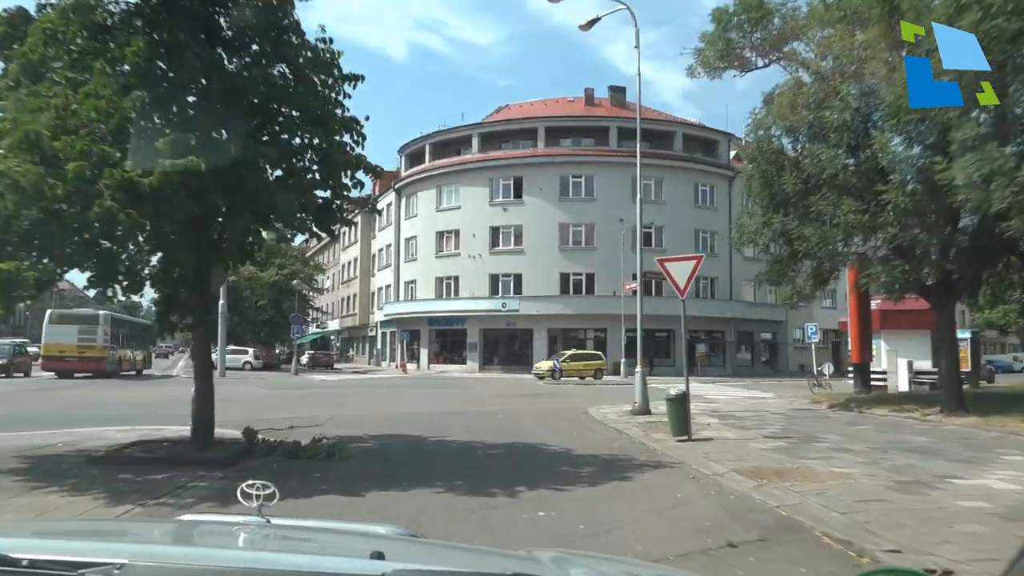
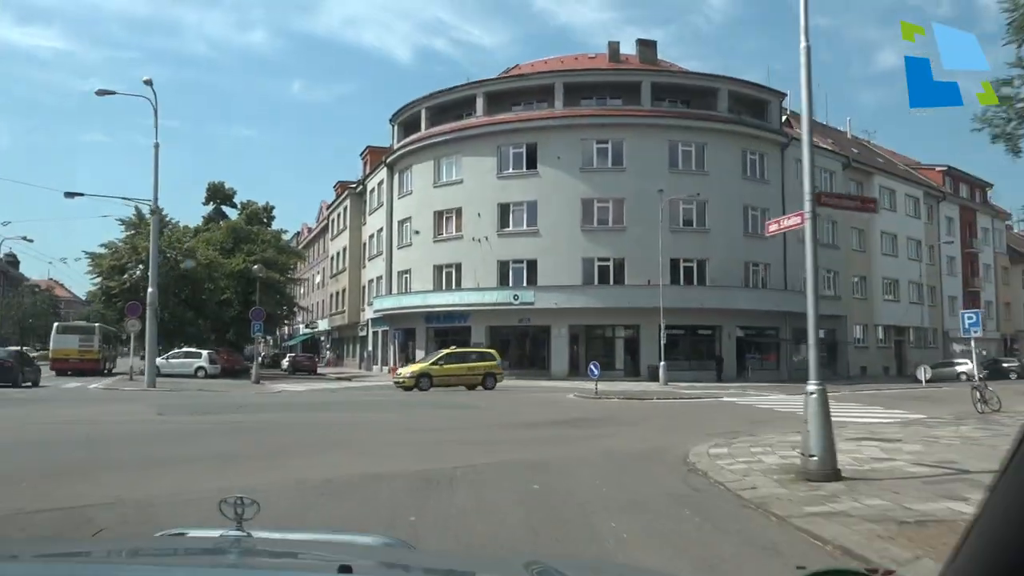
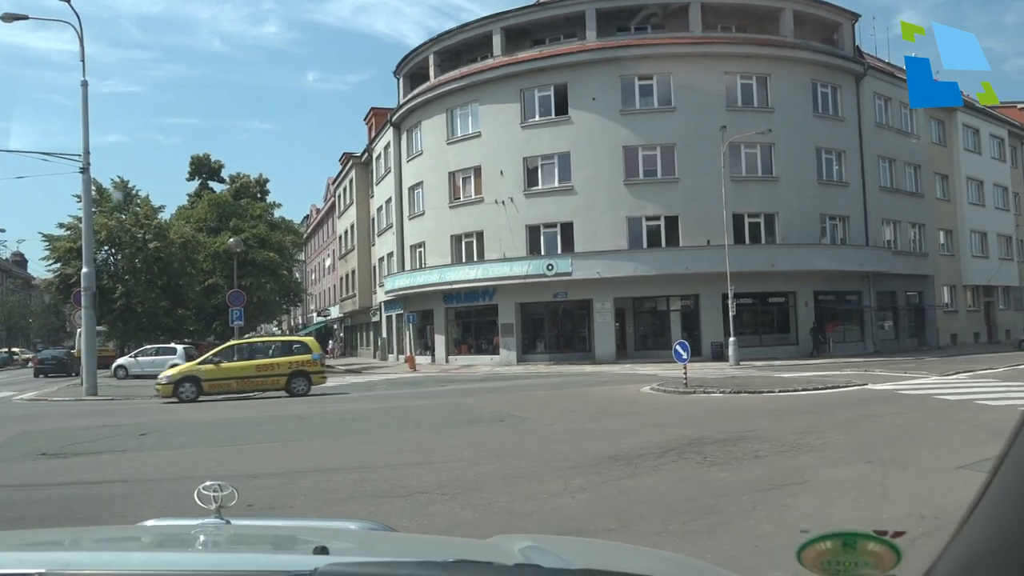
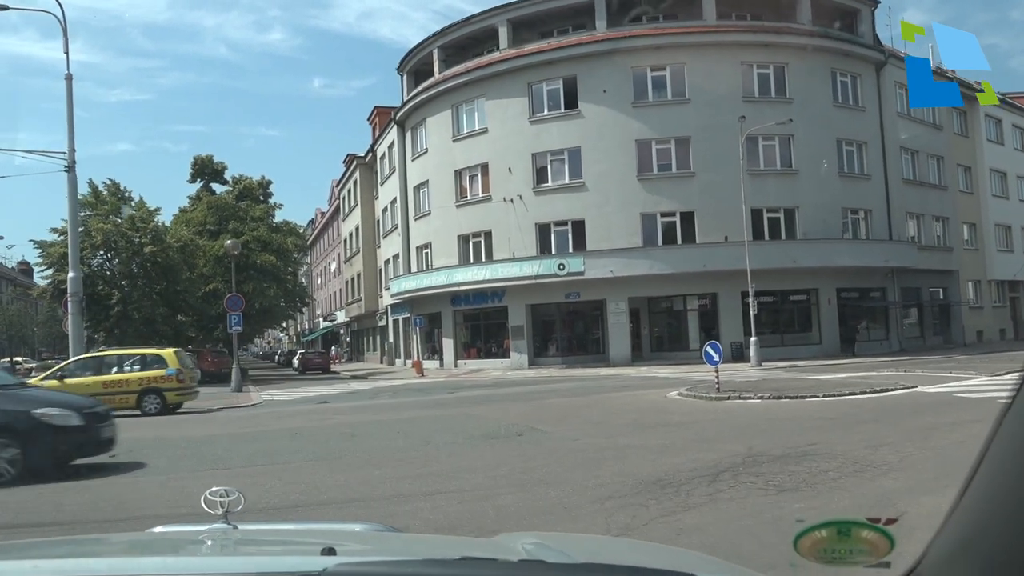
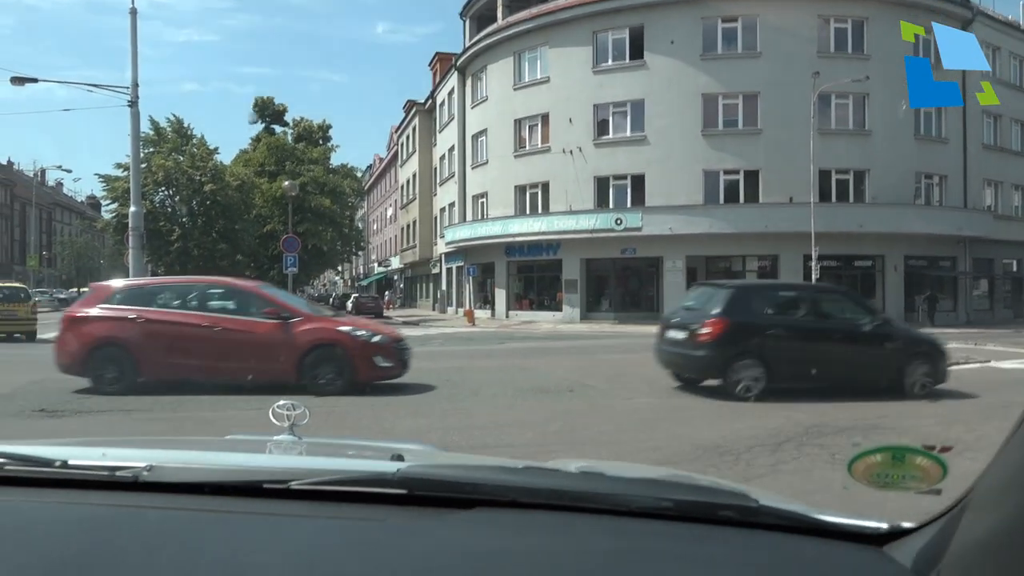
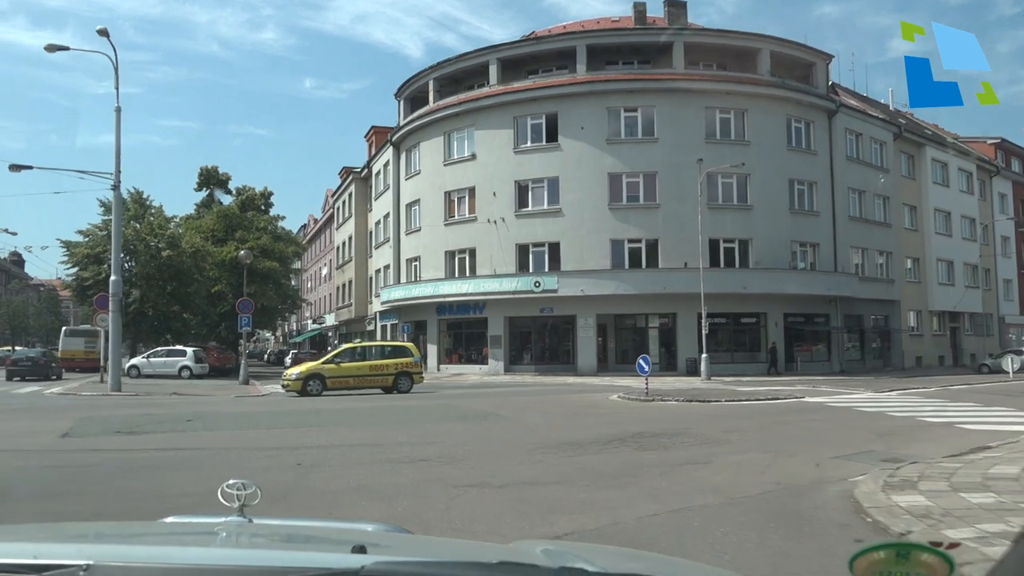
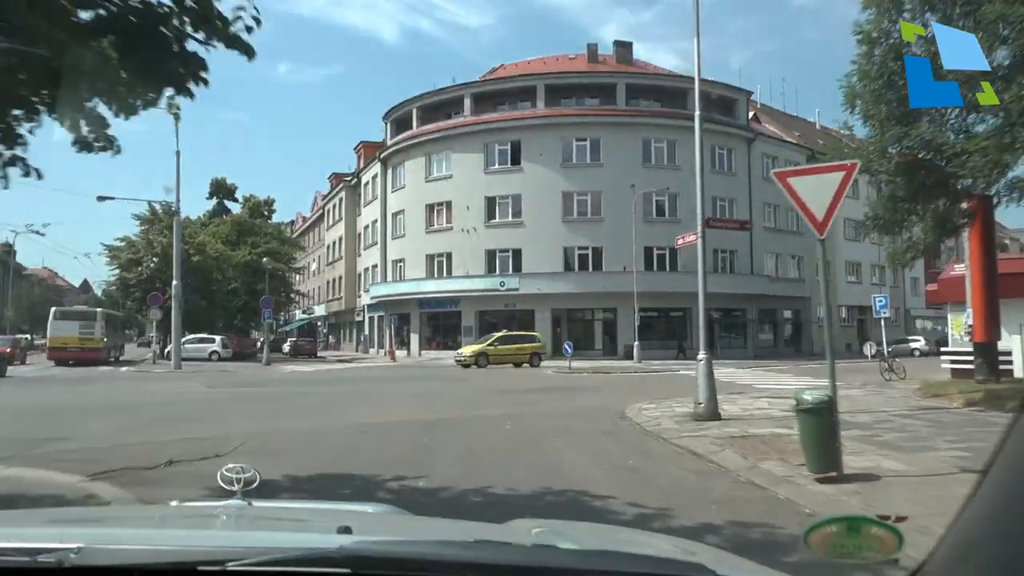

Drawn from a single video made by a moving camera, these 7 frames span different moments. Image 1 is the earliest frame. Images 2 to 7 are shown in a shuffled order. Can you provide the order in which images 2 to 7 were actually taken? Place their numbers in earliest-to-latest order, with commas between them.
7, 2, 6, 3, 4, 5
